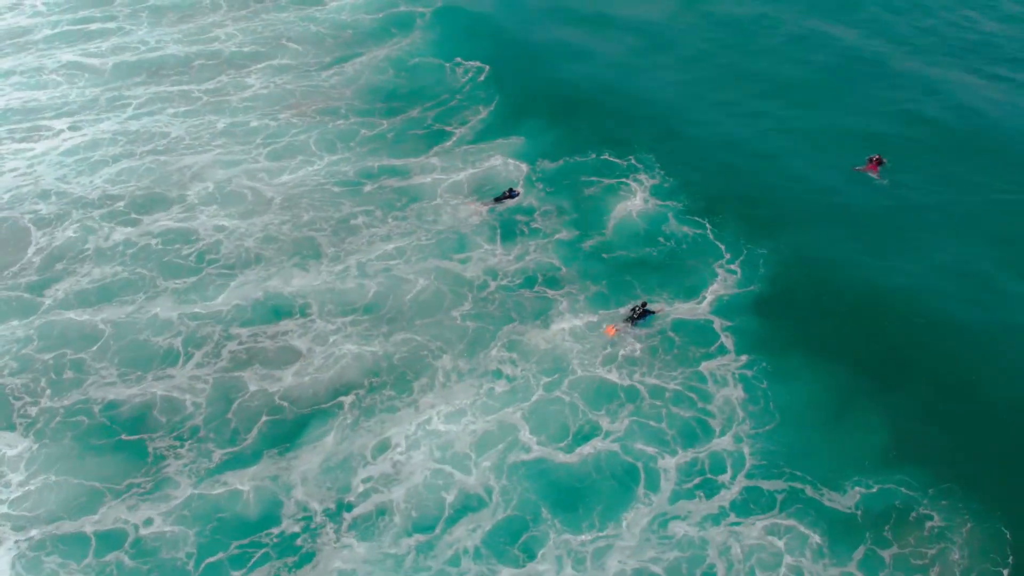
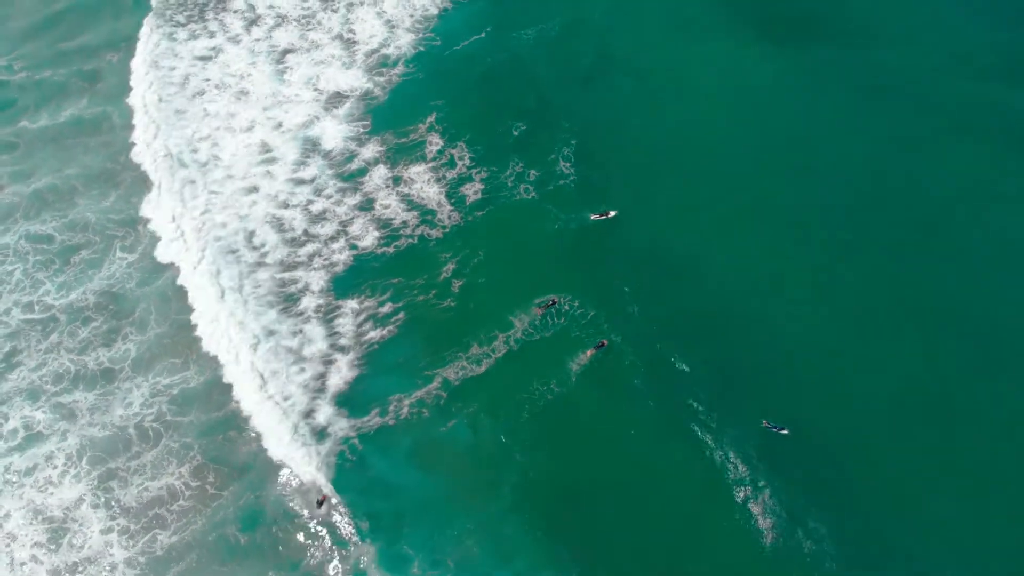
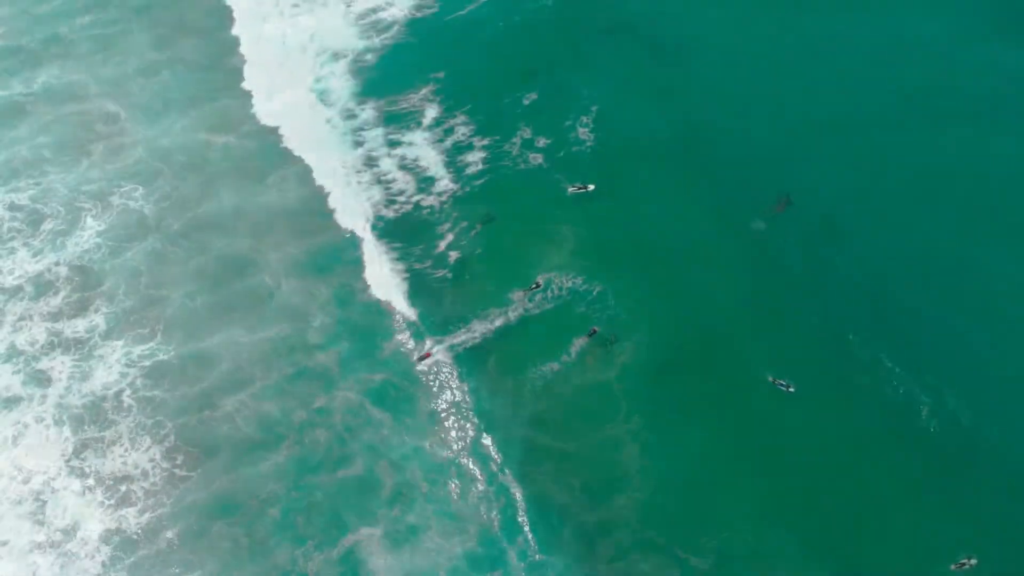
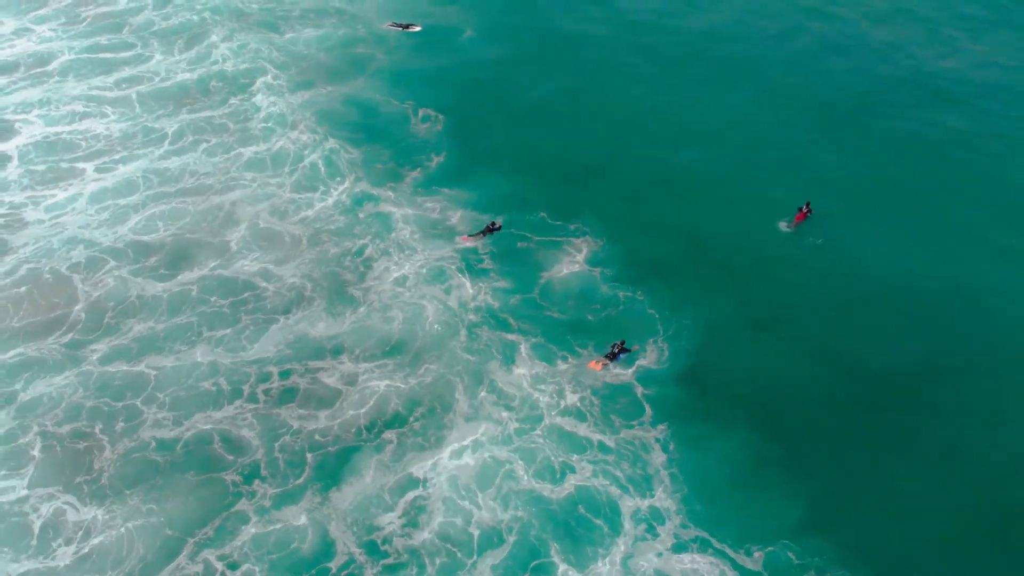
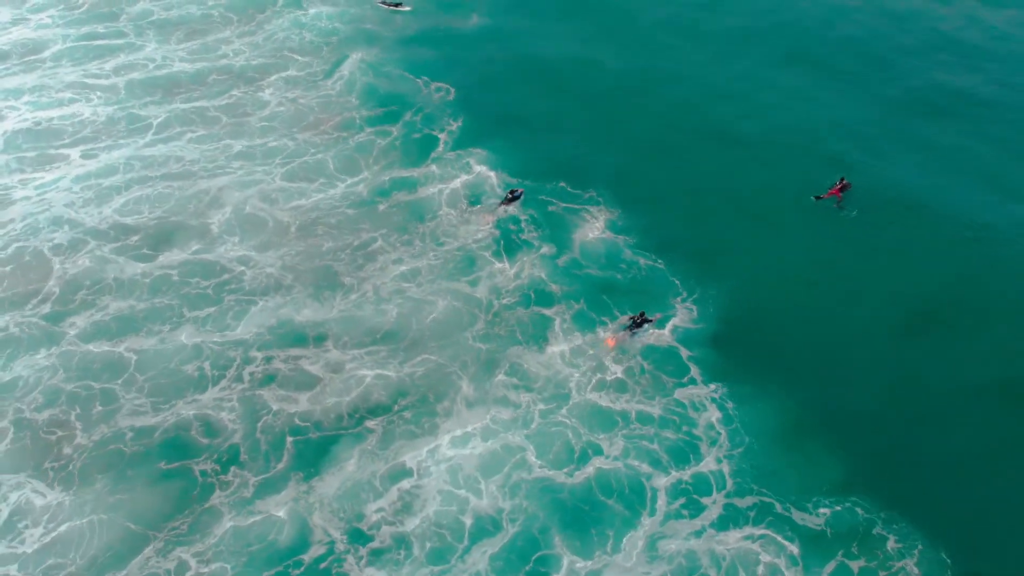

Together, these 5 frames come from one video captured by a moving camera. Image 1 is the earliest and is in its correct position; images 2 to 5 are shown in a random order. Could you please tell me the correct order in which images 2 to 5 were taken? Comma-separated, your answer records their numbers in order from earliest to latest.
5, 4, 3, 2
